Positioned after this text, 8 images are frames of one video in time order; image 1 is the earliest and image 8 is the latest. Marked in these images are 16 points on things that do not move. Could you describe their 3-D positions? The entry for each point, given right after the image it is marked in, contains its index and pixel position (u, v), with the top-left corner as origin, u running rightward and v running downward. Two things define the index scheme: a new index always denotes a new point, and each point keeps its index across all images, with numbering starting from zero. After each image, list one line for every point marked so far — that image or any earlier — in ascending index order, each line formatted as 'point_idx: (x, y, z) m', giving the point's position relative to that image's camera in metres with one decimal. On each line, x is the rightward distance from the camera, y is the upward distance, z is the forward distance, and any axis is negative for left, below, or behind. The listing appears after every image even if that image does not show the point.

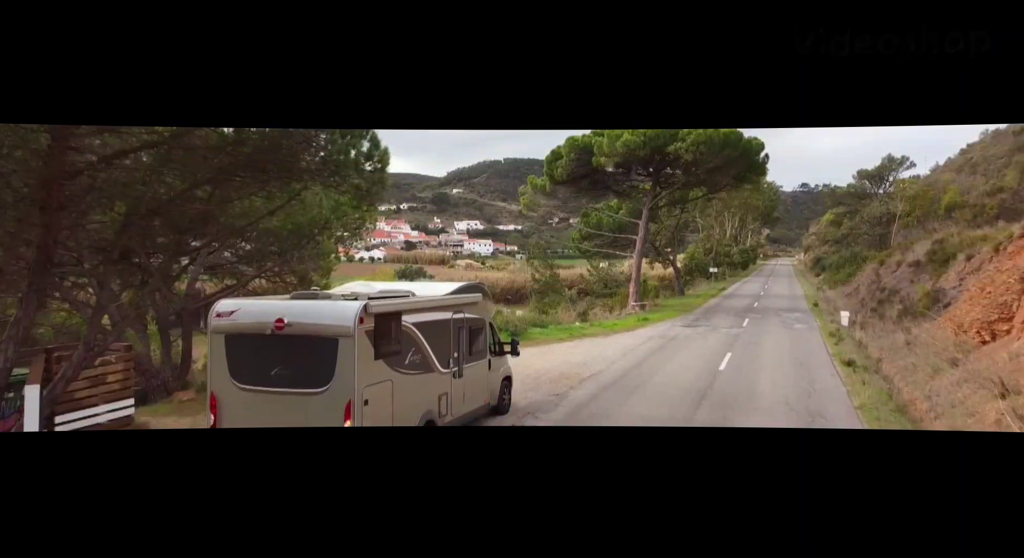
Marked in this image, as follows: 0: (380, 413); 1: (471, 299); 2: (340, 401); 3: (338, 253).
0: (-1.0, -1.2, +4.9) m
1: (-0.4, -0.2, +6.6) m
2: (-1.2, -0.9, +4.6) m
3: (-3.1, +0.4, +10.3) m
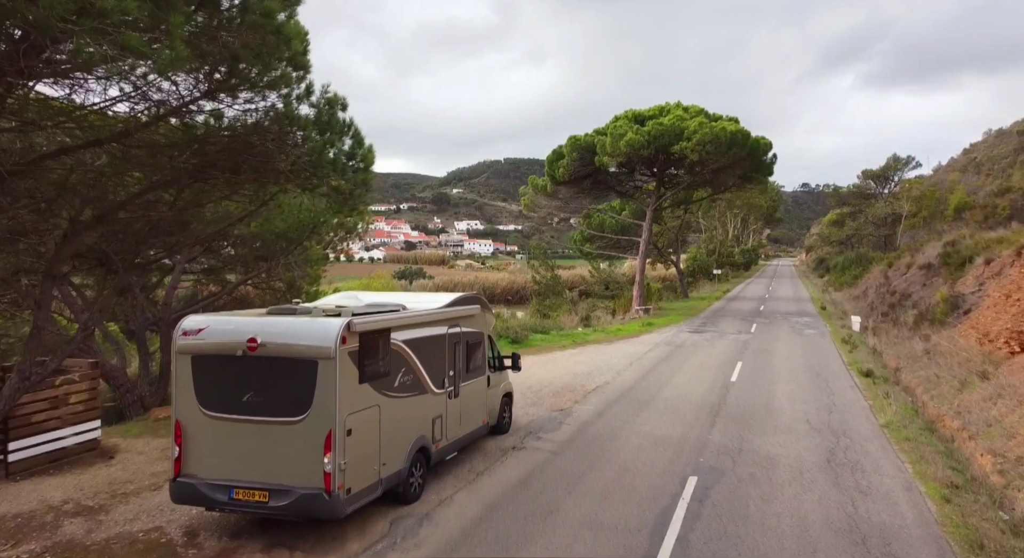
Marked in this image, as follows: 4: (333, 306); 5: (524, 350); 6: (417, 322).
0: (-1.0, -1.3, +4.4) m
1: (-0.4, -0.3, +6.1) m
2: (-1.2, -1.0, +4.1) m
3: (-3.1, +0.3, +9.8) m
4: (-1.4, -0.2, +5.0) m
5: (+0.3, -1.5, +12.7) m
6: (-0.8, -0.4, +5.1) m
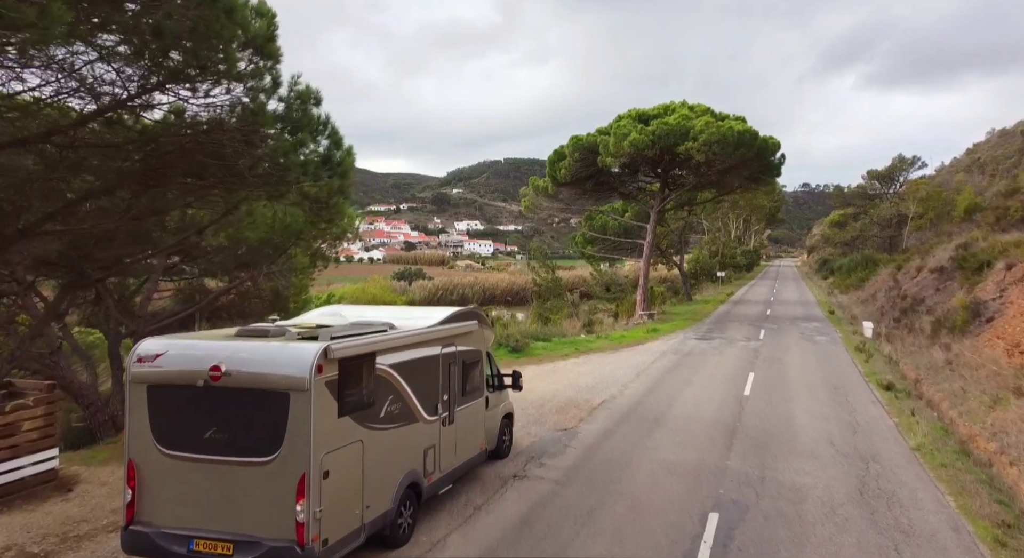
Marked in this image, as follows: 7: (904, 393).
0: (-1.0, -1.4, +3.8) m
1: (-0.4, -0.5, +5.5) m
2: (-1.2, -1.1, +3.6) m
3: (-3.0, +0.2, +9.3) m
4: (-1.4, -0.4, +4.4) m
5: (+0.3, -1.6, +12.2) m
6: (-0.8, -0.5, +4.6) m
7: (+5.9, -1.7, +9.3) m
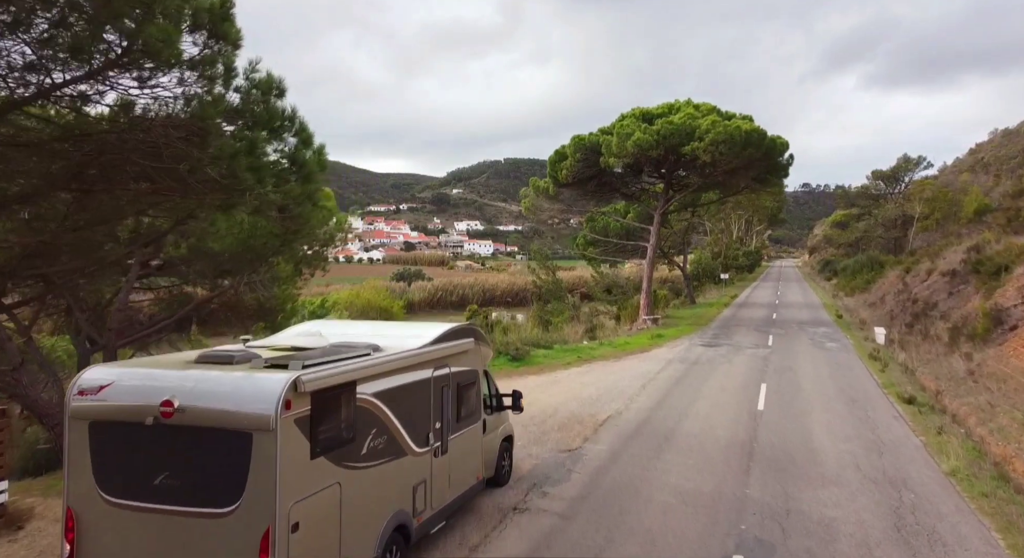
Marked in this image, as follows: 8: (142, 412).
0: (-1.0, -1.5, +3.3) m
1: (-0.4, -0.6, +5.0) m
2: (-1.2, -1.2, +3.1) m
3: (-3.1, 0.0, +8.8) m
4: (-1.4, -0.5, +3.9) m
5: (+0.3, -1.7, +11.7) m
6: (-0.8, -0.6, +4.1) m
7: (+5.9, -1.8, +8.8) m
8: (-1.9, -0.7, +3.2) m
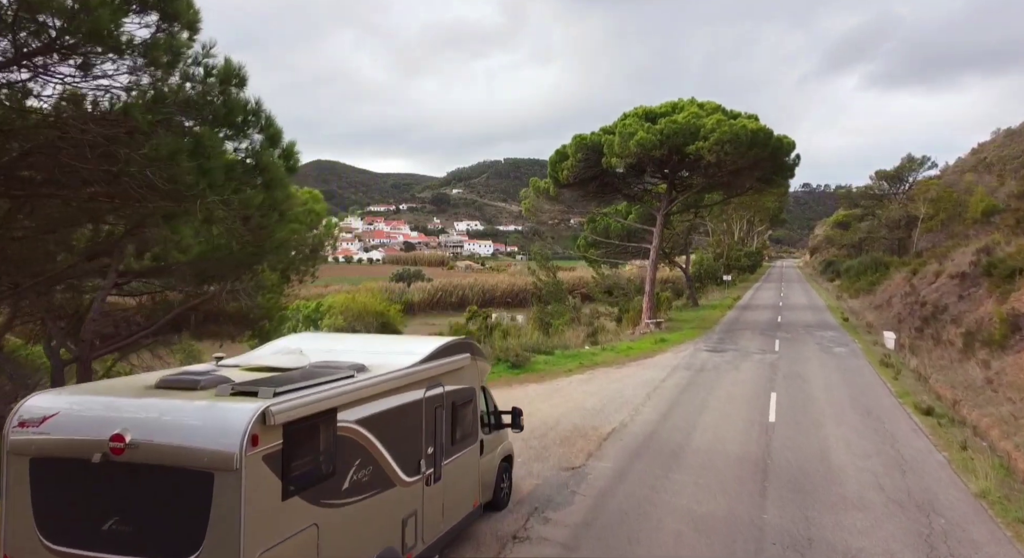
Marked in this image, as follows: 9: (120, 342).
0: (-1.0, -1.6, +2.9) m
1: (-0.4, -0.6, +4.6) m
2: (-1.2, -1.3, +2.7) m
3: (-3.1, 0.0, +8.4) m
4: (-1.4, -0.5, +3.5) m
5: (+0.3, -1.8, +11.3) m
6: (-0.8, -0.7, +3.7) m
7: (+5.9, -1.9, +8.4) m
8: (-1.9, -0.8, +2.8) m
9: (-4.7, -0.7, +7.4) m
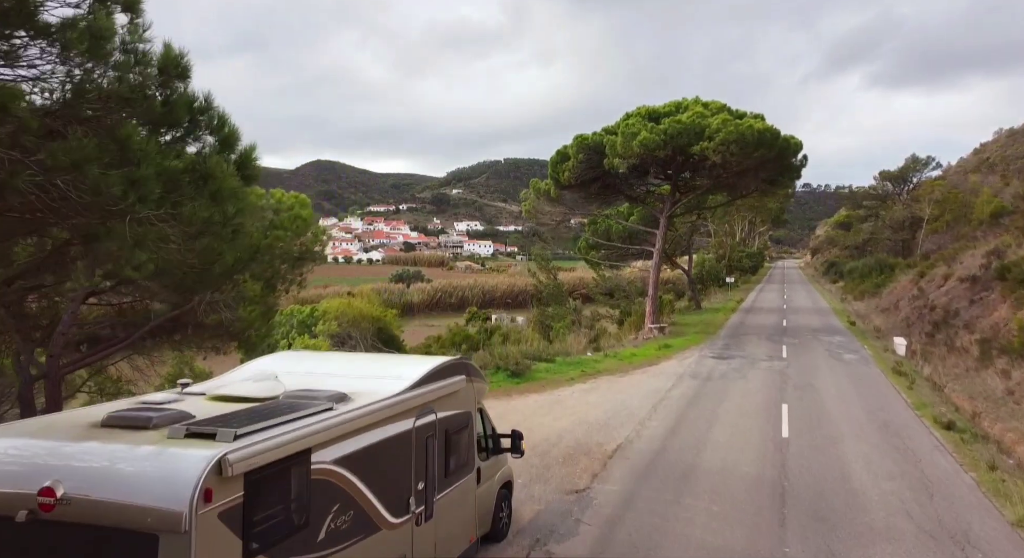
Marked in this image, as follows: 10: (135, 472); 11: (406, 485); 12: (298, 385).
0: (-1.0, -1.7, +2.5) m
1: (-0.4, -0.7, +4.2) m
2: (-1.2, -1.4, +2.3) m
3: (-3.1, -0.1, +8.0) m
4: (-1.4, -0.6, +3.1) m
5: (+0.3, -1.9, +10.9) m
6: (-0.8, -0.8, +3.3) m
7: (+5.9, -2.0, +8.0) m
8: (-1.9, -0.9, +2.4) m
9: (-4.7, -0.8, +7.0) m
10: (-1.4, -0.7, +2.4) m
11: (-0.6, -1.2, +3.6) m
12: (-1.3, -0.6, +3.7) m
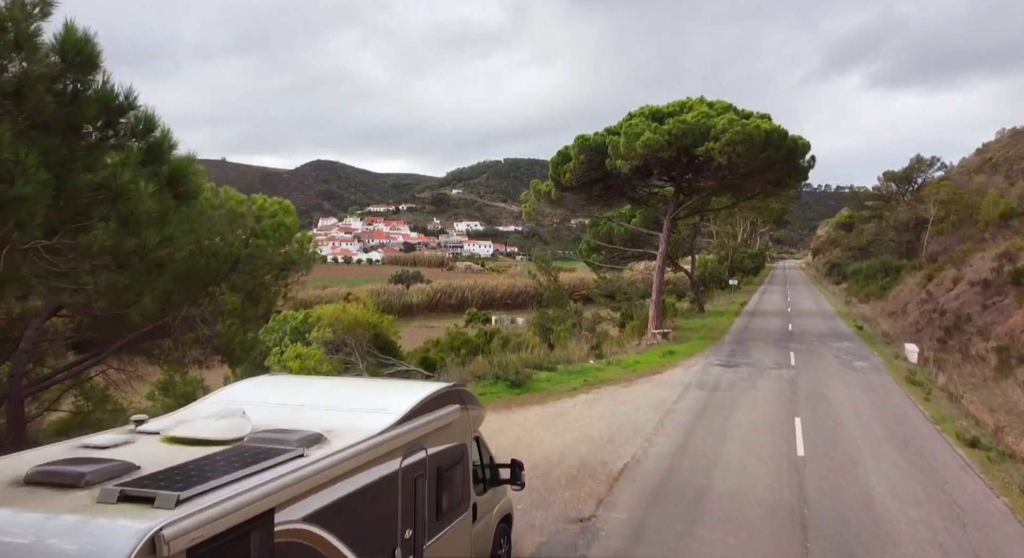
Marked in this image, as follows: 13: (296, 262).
0: (-1.0, -1.8, +2.1) m
1: (-0.4, -0.9, +3.8) m
2: (-1.2, -1.5, +1.8) m
3: (-3.1, -0.2, +7.5) m
4: (-1.4, -0.8, +2.7) m
5: (+0.3, -2.0, +10.4) m
6: (-0.8, -0.9, +2.8) m
7: (+5.9, -2.1, +7.5) m
8: (-1.9, -1.0, +2.0) m
9: (-4.7, -1.0, +6.6) m
10: (-1.4, -0.9, +1.9) m
11: (-0.6, -1.3, +3.2) m
12: (-1.3, -0.7, +3.2) m
13: (-3.5, +0.3, +10.3) m
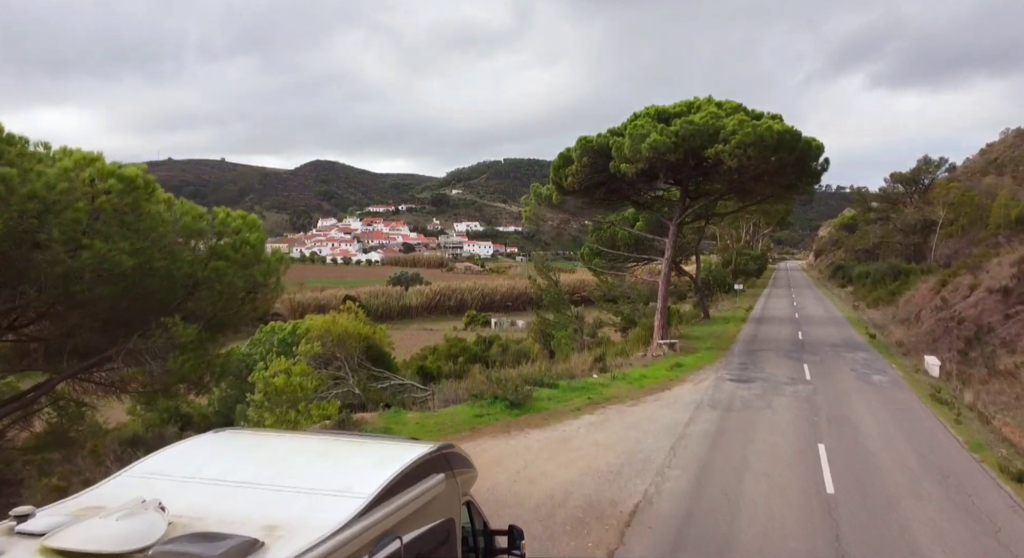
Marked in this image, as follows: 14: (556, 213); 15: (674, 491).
0: (-1.1, -2.0, +1.3) m
1: (-0.4, -1.1, +3.1) m
2: (-1.2, -1.7, +1.1) m
3: (-3.1, -0.4, +6.8) m
4: (-1.4, -1.0, +2.0) m
5: (+0.3, -2.2, +9.7) m
6: (-0.8, -1.1, +2.1) m
7: (+5.9, -2.3, +6.8) m
8: (-1.9, -1.2, +1.3) m
9: (-4.7, -1.2, +5.8) m
10: (-1.4, -1.1, +1.2) m
11: (-0.6, -1.5, +2.5) m
12: (-1.3, -0.9, +2.5) m
13: (-3.5, +0.1, +9.6) m
14: (+1.4, +2.0, +19.1) m
15: (+1.8, -2.3, +6.8) m
